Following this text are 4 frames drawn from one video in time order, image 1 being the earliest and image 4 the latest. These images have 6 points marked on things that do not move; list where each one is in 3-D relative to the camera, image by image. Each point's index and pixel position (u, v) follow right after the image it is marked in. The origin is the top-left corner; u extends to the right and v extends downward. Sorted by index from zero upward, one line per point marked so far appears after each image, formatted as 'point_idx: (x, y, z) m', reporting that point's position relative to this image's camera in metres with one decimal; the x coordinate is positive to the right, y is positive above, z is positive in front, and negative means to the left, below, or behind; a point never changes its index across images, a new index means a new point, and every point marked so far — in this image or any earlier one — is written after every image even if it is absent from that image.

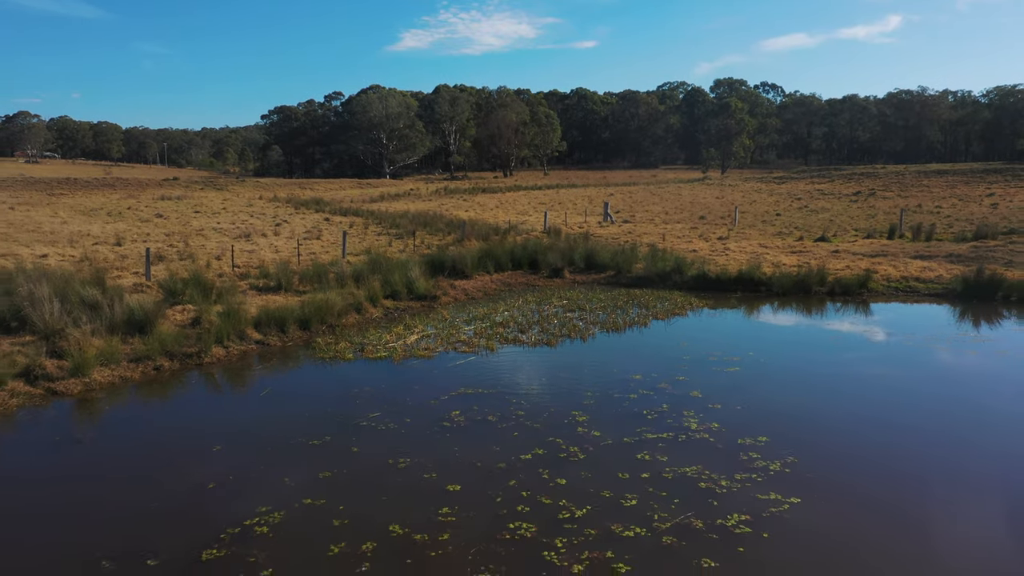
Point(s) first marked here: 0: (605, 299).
0: (+2.1, -0.3, +13.0) m
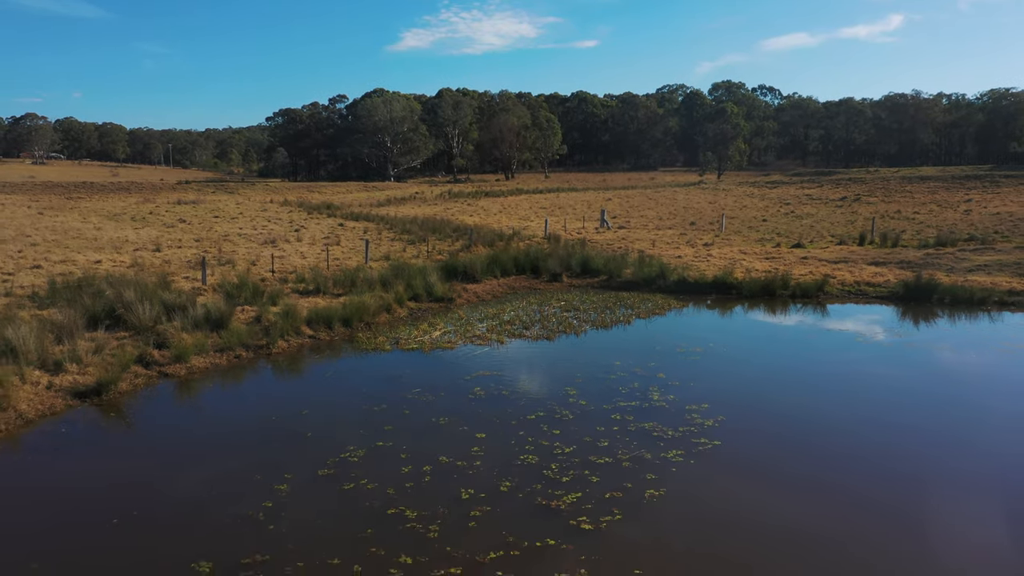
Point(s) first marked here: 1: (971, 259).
0: (+2.2, -0.3, +15.0) m
1: (+13.6, +0.8, +17.4) m
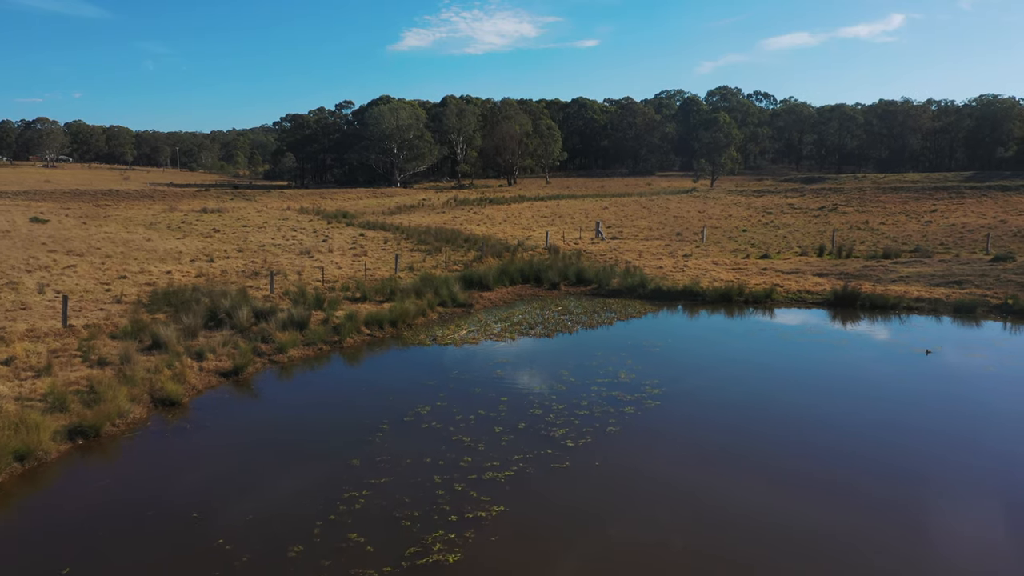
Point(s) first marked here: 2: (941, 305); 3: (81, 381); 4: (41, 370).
0: (+2.4, -0.6, +18.6) m
1: (+13.8, +0.6, +20.9) m
2: (+12.8, -0.5, +17.4) m
3: (-7.8, -1.6, +10.6) m
4: (-8.7, -1.5, +10.9) m
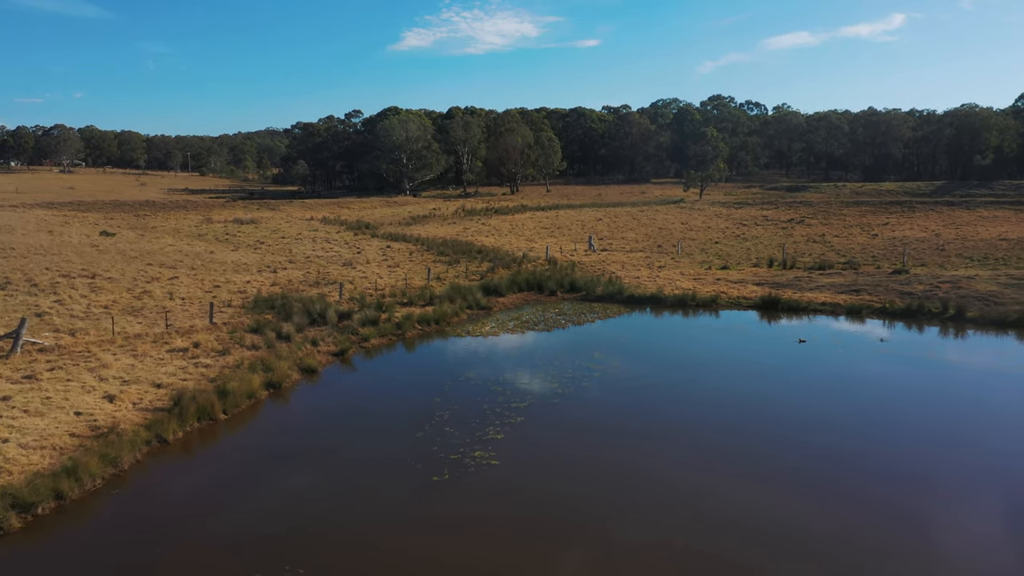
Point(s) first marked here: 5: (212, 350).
0: (+2.8, -0.9, +24.6) m
1: (+14.2, +0.3, +27.0) m
2: (+13.1, -0.8, +23.5) m
3: (-7.4, -2.0, +16.7) m
4: (-8.4, -1.8, +17.0) m
5: (-8.7, -1.8, +17.0) m
